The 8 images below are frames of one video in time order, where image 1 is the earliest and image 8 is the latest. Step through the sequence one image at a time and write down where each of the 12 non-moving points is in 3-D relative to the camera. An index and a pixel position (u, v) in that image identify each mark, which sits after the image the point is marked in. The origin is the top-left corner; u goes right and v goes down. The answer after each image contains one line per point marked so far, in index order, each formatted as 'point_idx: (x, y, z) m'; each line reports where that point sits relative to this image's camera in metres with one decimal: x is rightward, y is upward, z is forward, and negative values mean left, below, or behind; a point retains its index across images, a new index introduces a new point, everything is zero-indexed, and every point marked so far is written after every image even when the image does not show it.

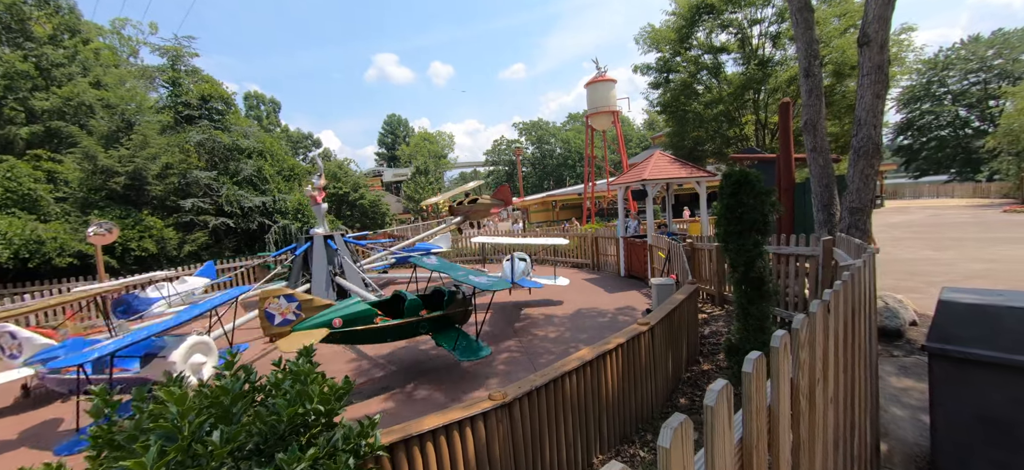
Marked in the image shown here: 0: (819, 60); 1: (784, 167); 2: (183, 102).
0: (+4.9, +2.8, +6.3) m
1: (+4.9, +1.2, +7.1) m
2: (-16.2, +6.6, +19.6) m
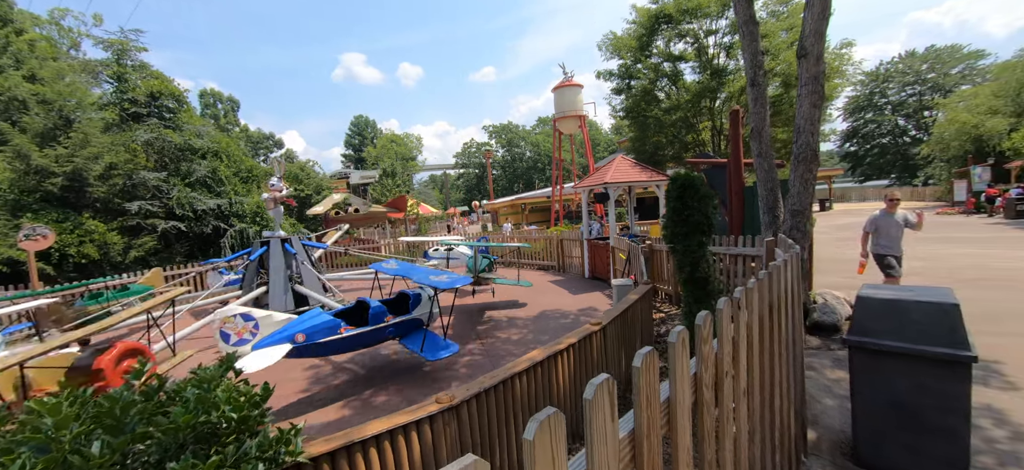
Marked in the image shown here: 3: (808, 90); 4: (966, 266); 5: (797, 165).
0: (+4.3, +2.8, +6.7) m
1: (+4.2, +1.2, +7.5) m
2: (-17.8, +6.4, +18.4) m
3: (+4.4, +2.2, +5.9) m
4: (+10.5, -0.7, +9.2) m
5: (+4.4, +1.1, +6.1) m
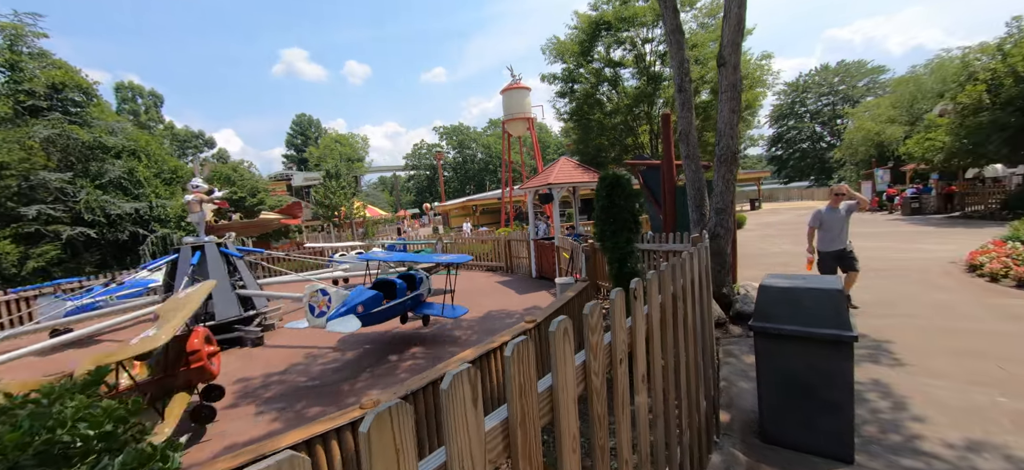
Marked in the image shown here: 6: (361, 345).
0: (+3.2, +2.8, +7.1) m
1: (+3.1, +1.2, +7.9) m
2: (-20.1, +6.0, +16.3) m
3: (+3.4, +2.2, +6.3) m
4: (+9.2, -0.5, +10.3) m
5: (+3.5, +1.1, +6.6) m
6: (-2.9, -2.1, +7.7) m
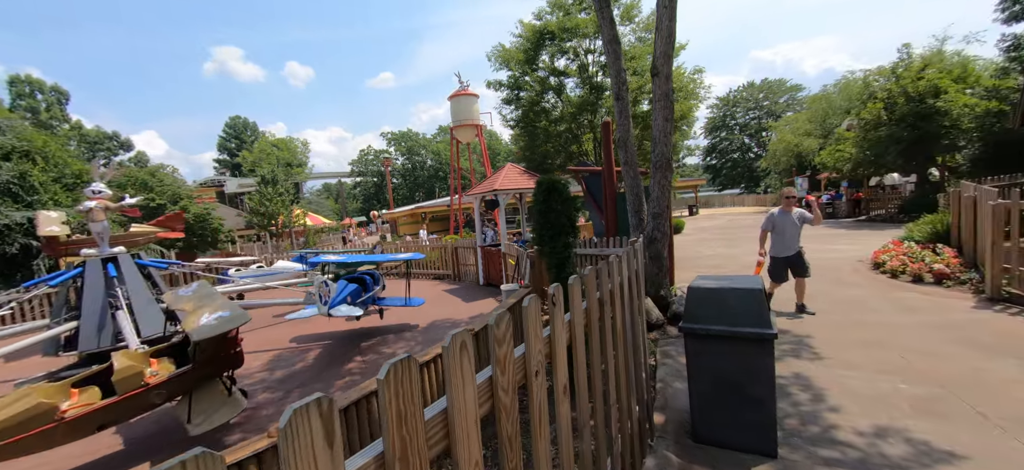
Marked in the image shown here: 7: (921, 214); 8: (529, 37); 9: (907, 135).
0: (+2.1, +2.8, +7.3) m
1: (+1.9, +1.1, +8.1) m
2: (-22.1, +5.4, +13.8) m
3: (+2.4, +2.1, +6.5) m
4: (+7.8, -0.6, +11.1) m
5: (+2.5, +1.1, +6.8) m
6: (-4.0, -2.3, +7.1) m
7: (+17.7, +0.9, +17.2) m
8: (+0.6, +7.2, +14.4) m
9: (+16.5, +4.1, +16.5) m
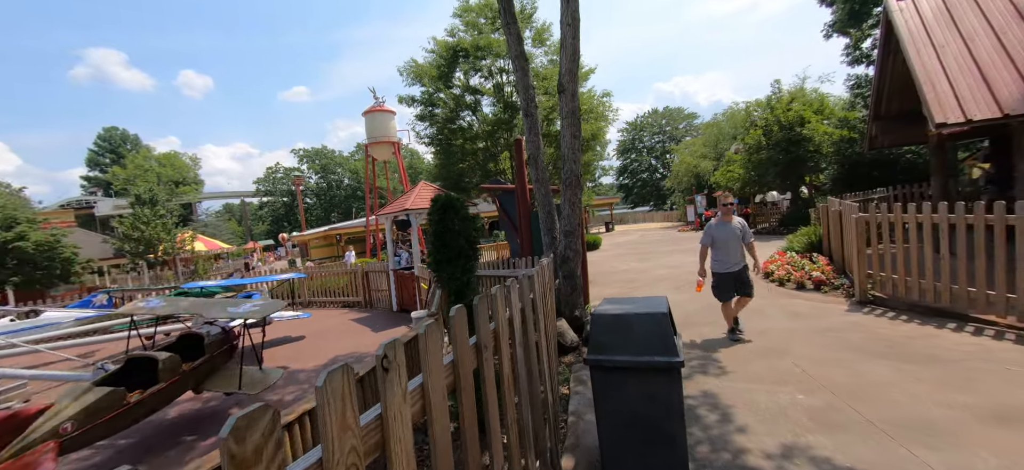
0: (+0.4, +2.4, +7.2) m
1: (+0.2, +0.7, +7.8) m
2: (-24.7, +4.3, +9.3) m
3: (+0.9, +1.9, +6.5) m
4: (+5.4, -1.0, +11.8) m
5: (+0.9, +0.8, +6.6) m
6: (-5.4, -2.8, +5.7) m
7: (+14.1, +0.4, +19.6) m
8: (-2.5, +6.5, +14.1) m
9: (+12.8, +3.7, +18.9) m
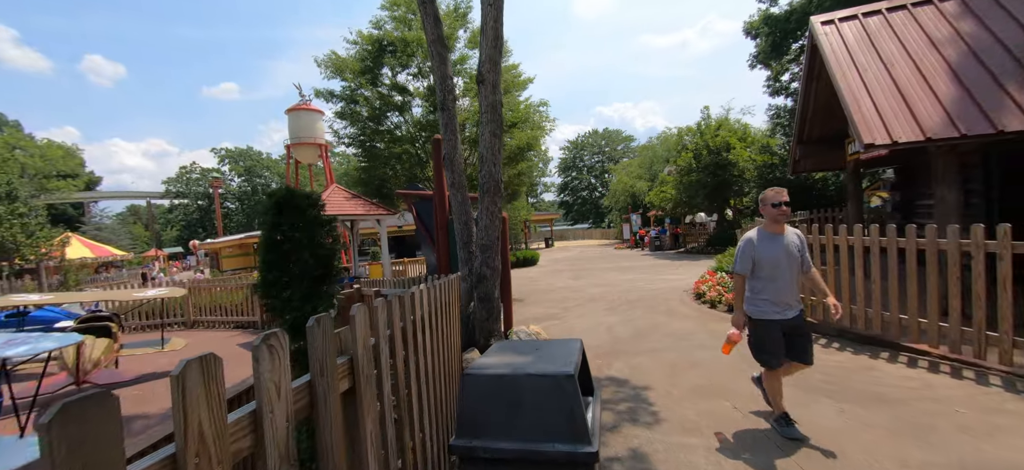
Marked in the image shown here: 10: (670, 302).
0: (-0.9, +2.2, +6.2) m
1: (-1.3, +0.5, +6.7) m
2: (-26.0, +4.7, +4.9) m
3: (-0.3, +1.7, +5.5) m
4: (+3.3, -1.5, +11.3) m
5: (-0.4, +0.6, +5.7) m
6: (-6.5, -2.7, +3.7) m
7: (+10.8, -0.6, +20.3) m
8: (-4.6, +6.1, +12.8) m
9: (+9.8, +2.7, +19.6) m
10: (+3.5, -1.5, +8.7) m
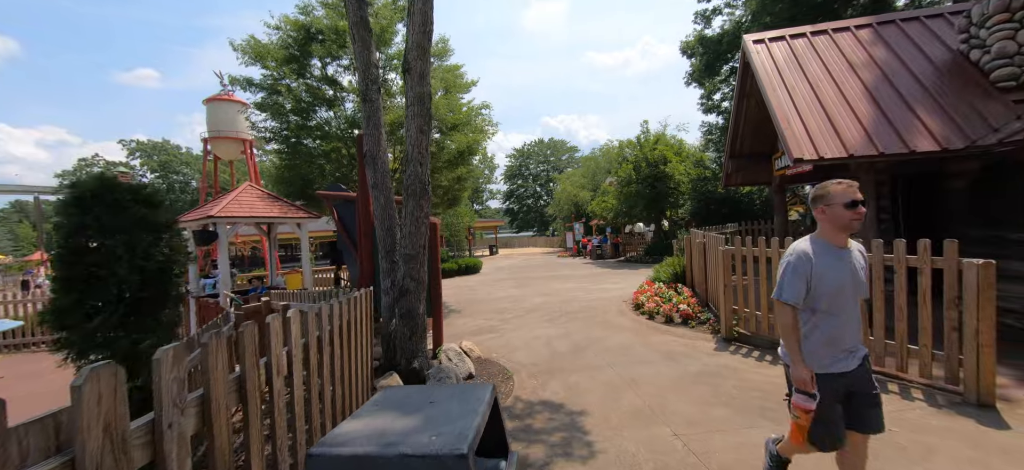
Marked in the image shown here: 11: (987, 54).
0: (-1.9, +2.1, +5.6) m
1: (-2.3, +0.4, +6.0) m
2: (-26.5, +5.0, +0.9) m
3: (-1.2, +1.6, +4.9) m
4: (+1.6, -1.8, +11.1) m
5: (-1.3, +0.5, +5.1) m
6: (-7.2, -2.7, +2.2) m
7: (+7.8, -1.1, +21.0) m
8: (-6.4, +5.9, +11.6) m
9: (+6.9, +2.2, +20.2) m
10: (+2.1, -1.7, +8.5) m
11: (+6.4, +2.4, +5.3) m
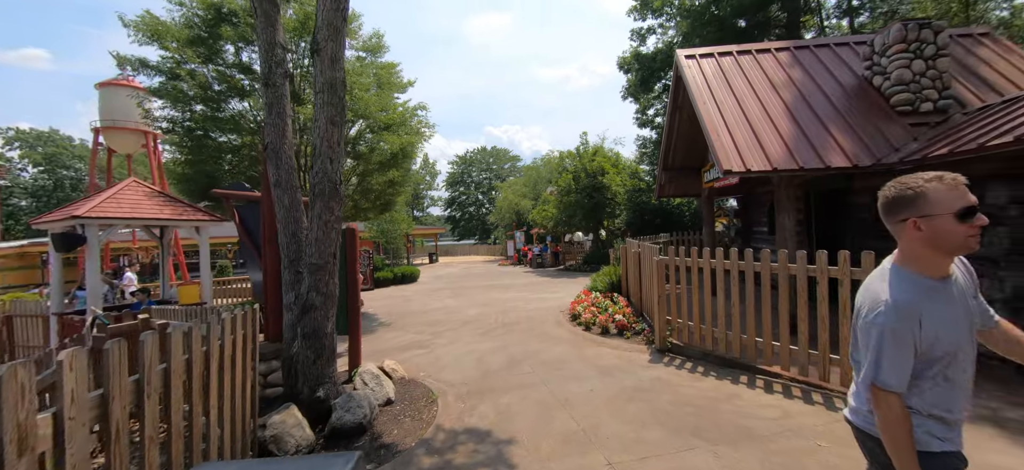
0: (-2.7, +2.0, +4.8) m
1: (-3.3, +0.3, +5.1) m
2: (-26.4, +5.4, -3.2) m
3: (-2.0, +1.5, +4.3) m
4: (-0.2, -2.0, +10.7) m
5: (-2.1, +0.4, +4.4) m
6: (-7.6, -2.7, +0.7) m
7: (+4.6, -1.6, +21.4) m
8: (-8.1, +5.8, +10.3) m
9: (+3.9, +1.7, +20.6) m
10: (+0.7, -1.9, +8.3) m
11: (+5.5, +2.3, +5.8) m
